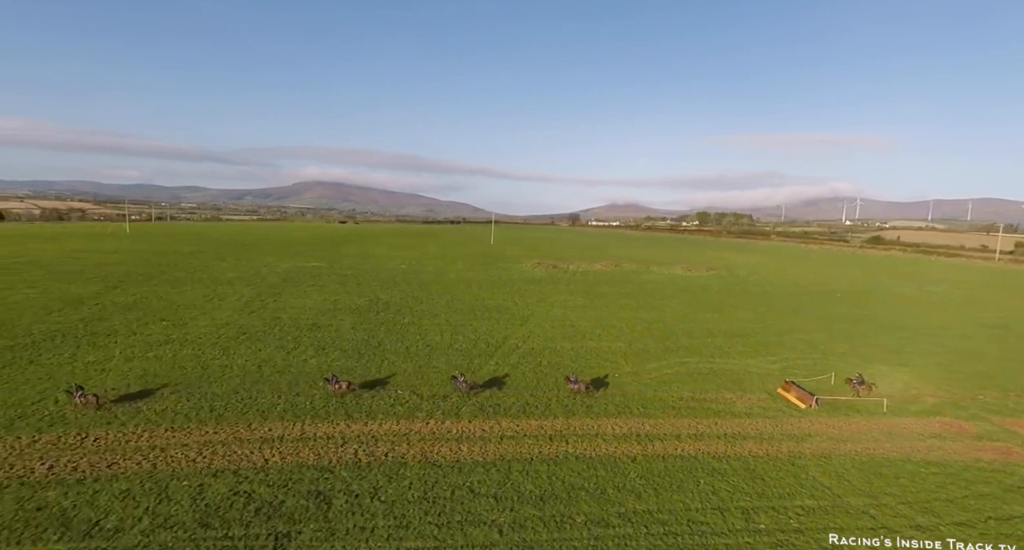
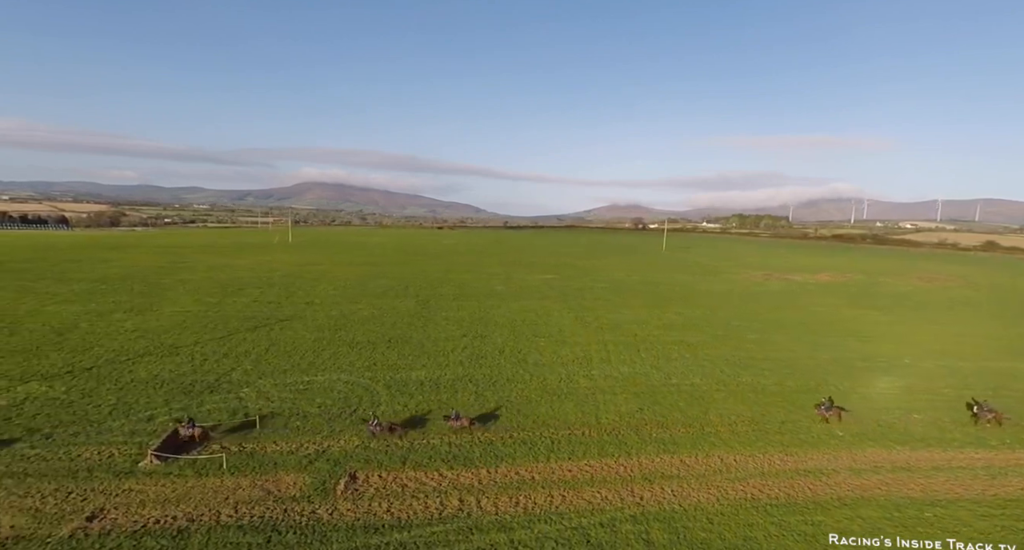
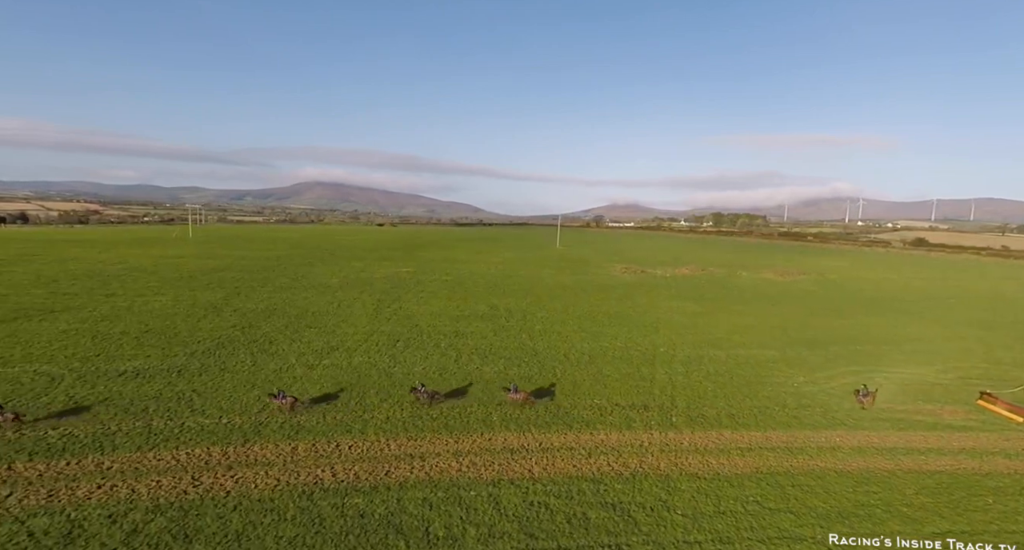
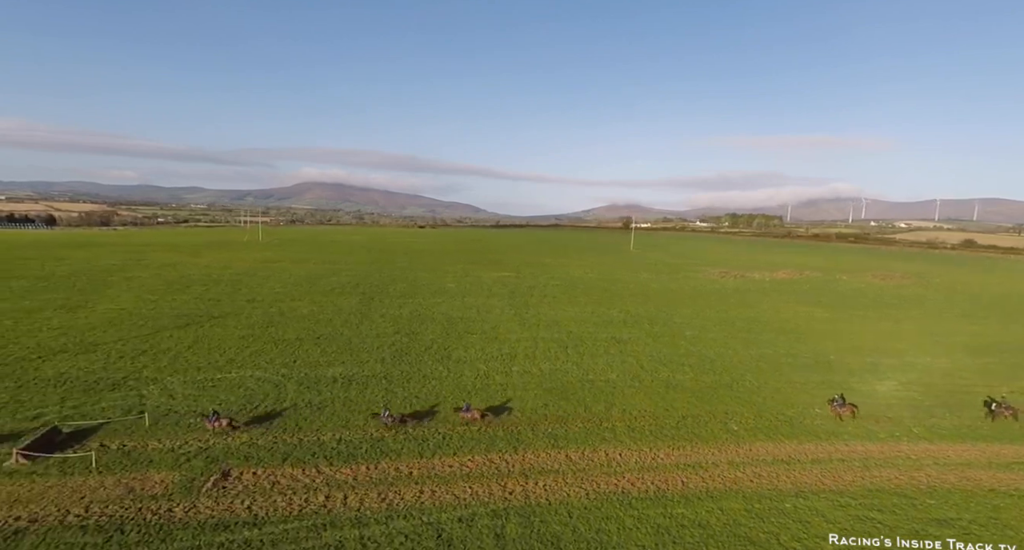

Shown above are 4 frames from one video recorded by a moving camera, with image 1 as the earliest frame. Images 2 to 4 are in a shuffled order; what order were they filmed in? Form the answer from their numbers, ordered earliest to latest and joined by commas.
3, 4, 2
